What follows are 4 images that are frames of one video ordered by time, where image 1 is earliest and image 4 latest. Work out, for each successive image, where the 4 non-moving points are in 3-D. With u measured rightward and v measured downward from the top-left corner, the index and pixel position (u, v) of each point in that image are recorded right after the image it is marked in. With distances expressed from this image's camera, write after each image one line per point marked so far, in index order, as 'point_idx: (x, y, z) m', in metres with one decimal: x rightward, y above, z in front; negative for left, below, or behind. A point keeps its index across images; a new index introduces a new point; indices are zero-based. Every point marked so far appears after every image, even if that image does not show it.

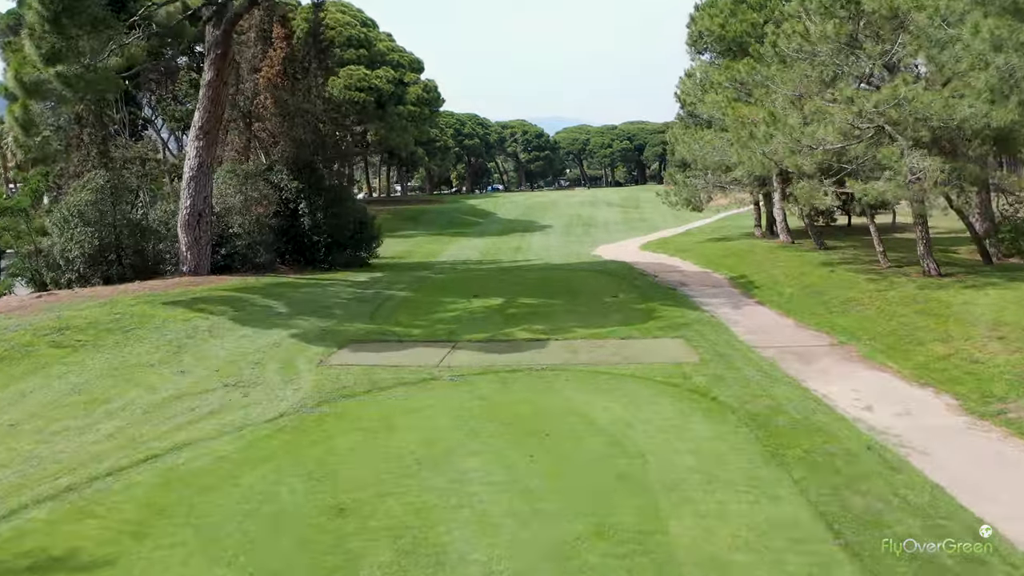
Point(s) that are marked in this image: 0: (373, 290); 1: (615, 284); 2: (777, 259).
0: (-2.3, 0.0, +13.4) m
1: (+1.8, +0.1, +13.9) m
2: (+5.4, +0.6, +16.4) m
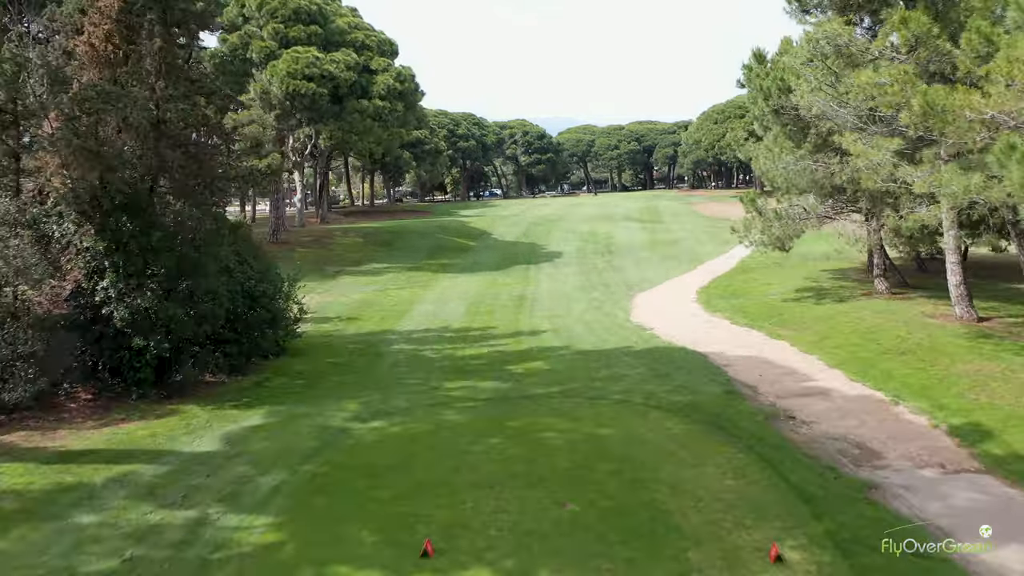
0: (-2.3, -1.6, +5.8) m
1: (+1.8, -1.5, +6.3) m
2: (+5.5, -1.0, +8.7) m
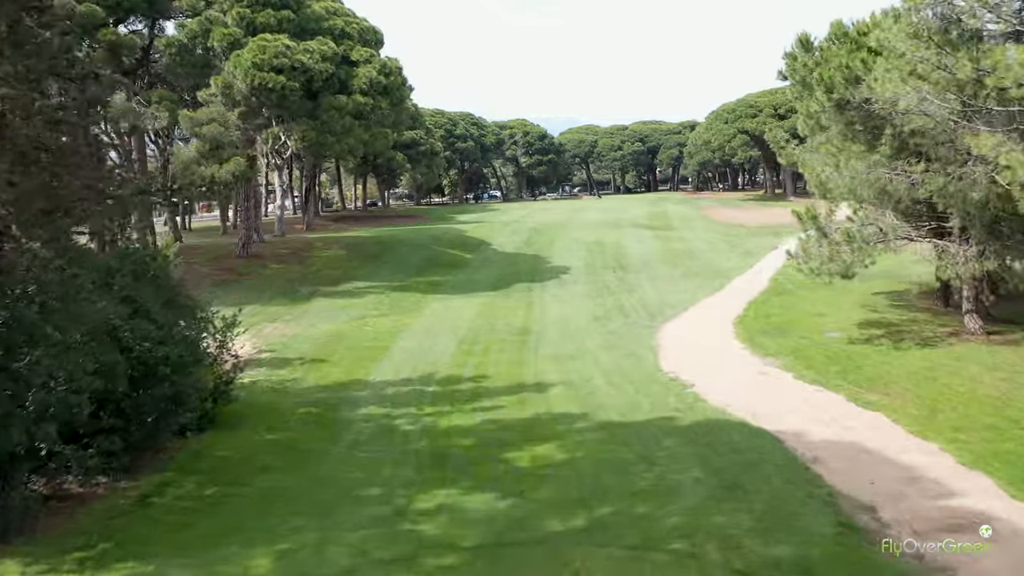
0: (-2.3, -2.2, +2.7) m
1: (+1.8, -2.1, +3.2) m
2: (+5.5, -1.6, +5.6) m
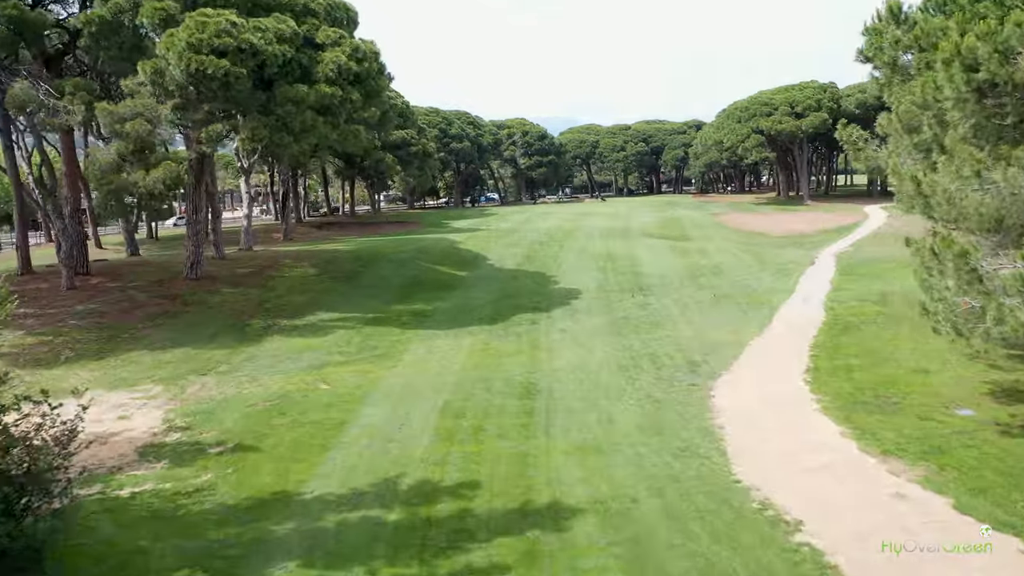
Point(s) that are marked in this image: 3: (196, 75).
0: (-2.2, -2.9, -1.3) m
1: (+1.9, -2.8, -0.8) m
2: (+5.5, -2.3, +1.7) m
3: (-6.3, +4.2, +15.8) m
